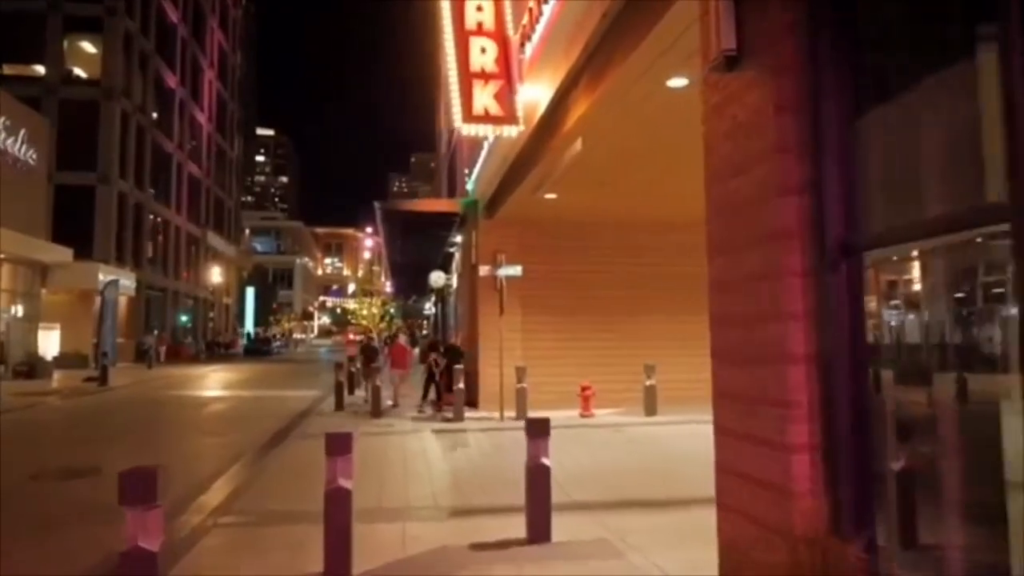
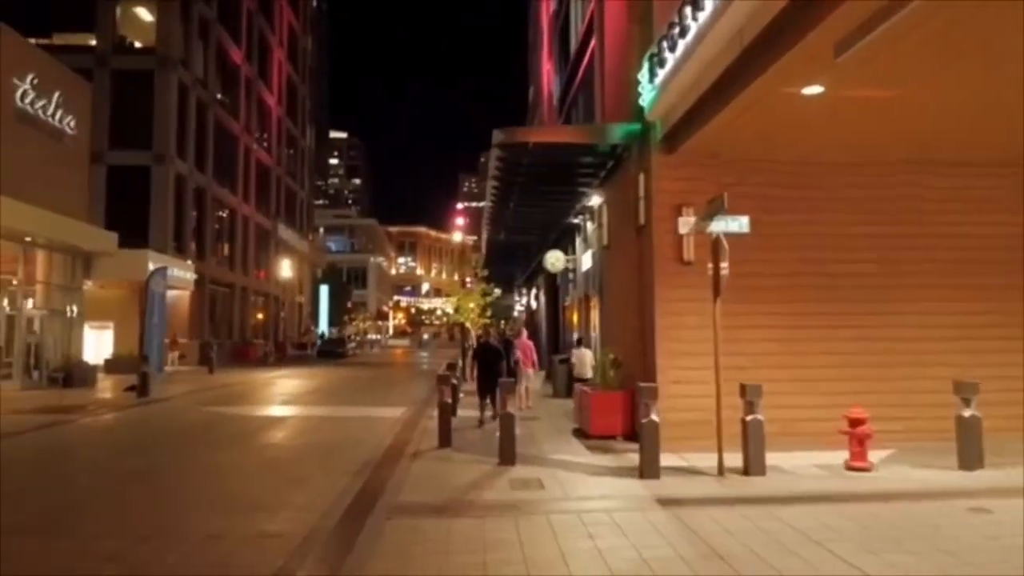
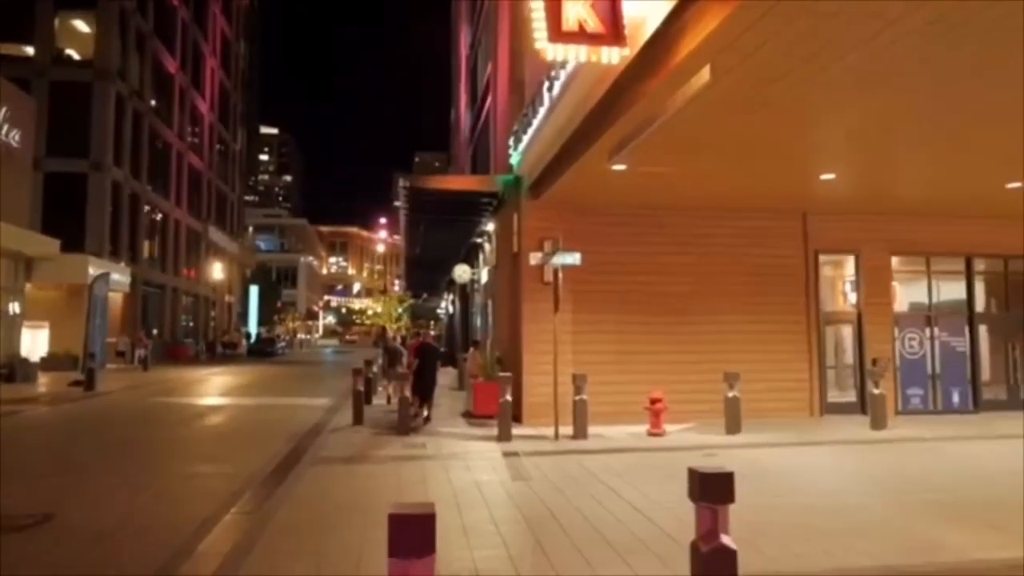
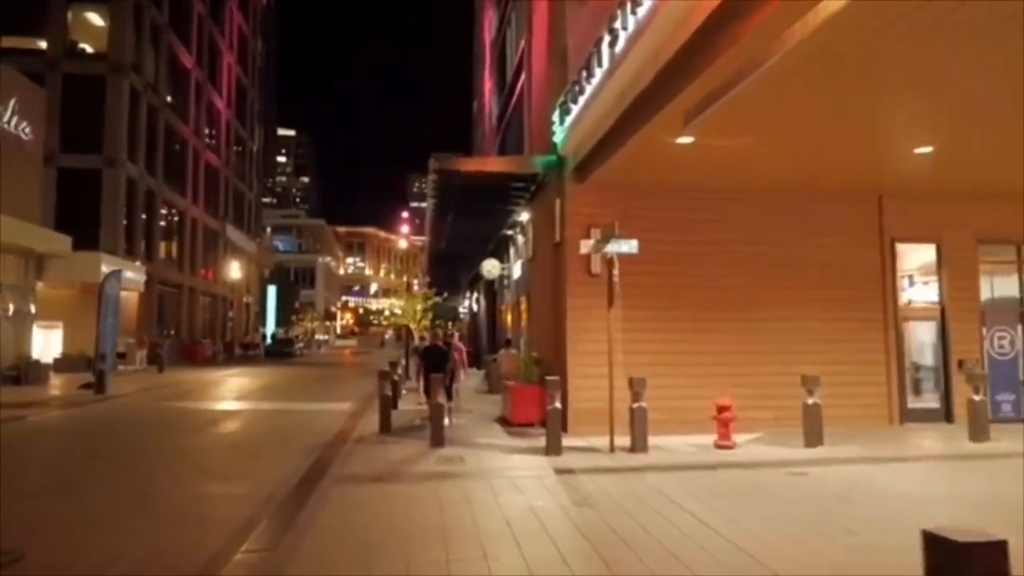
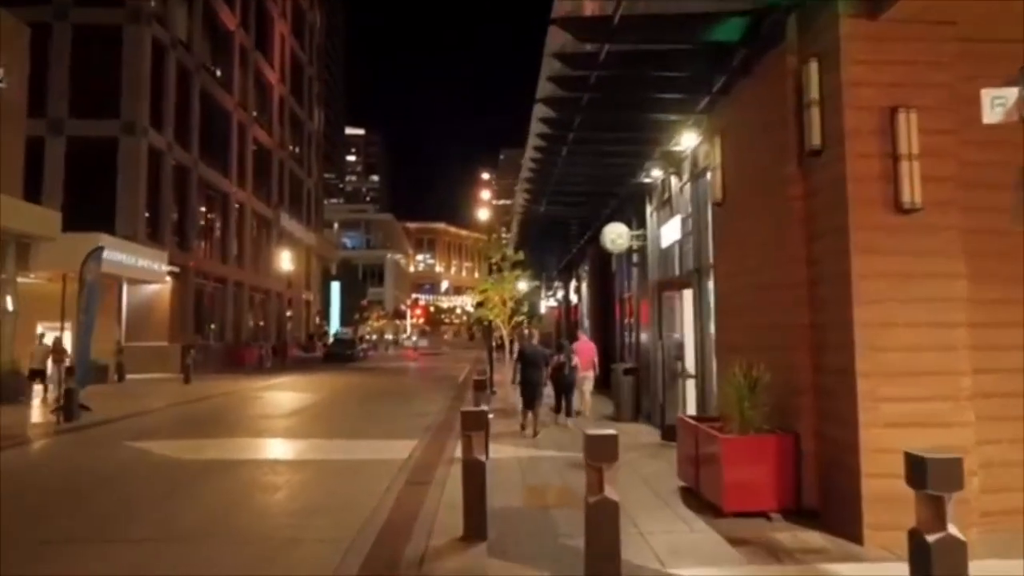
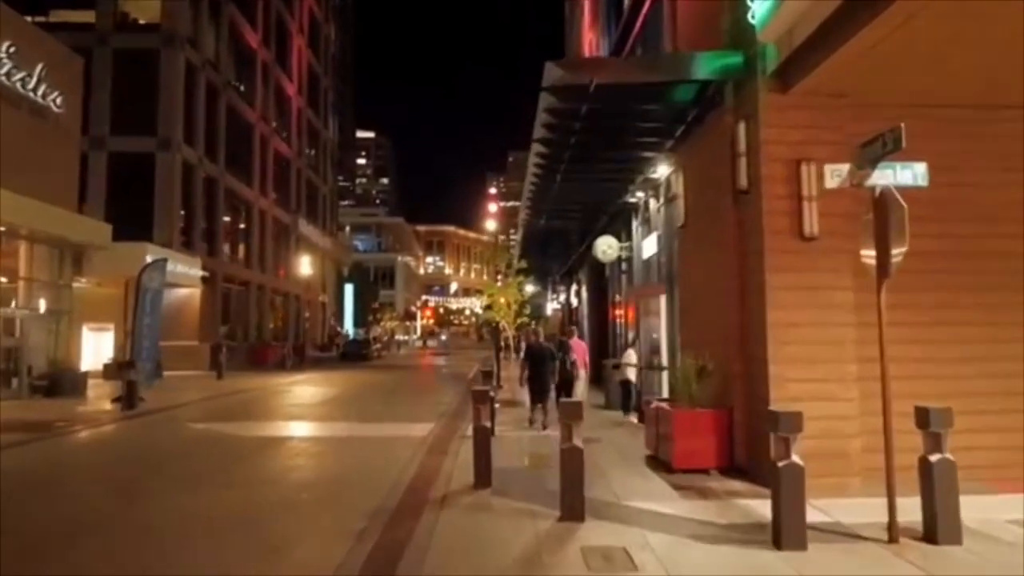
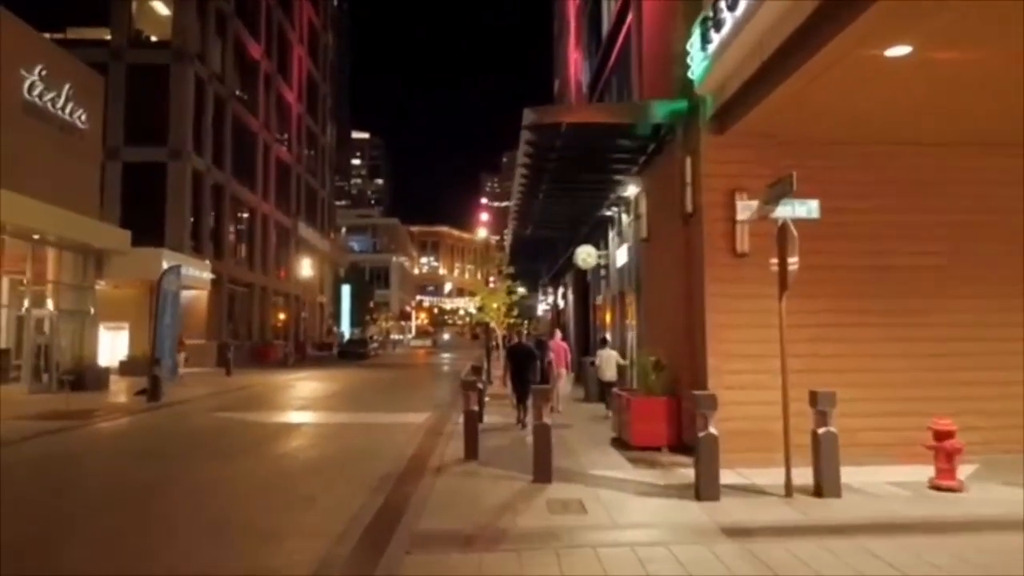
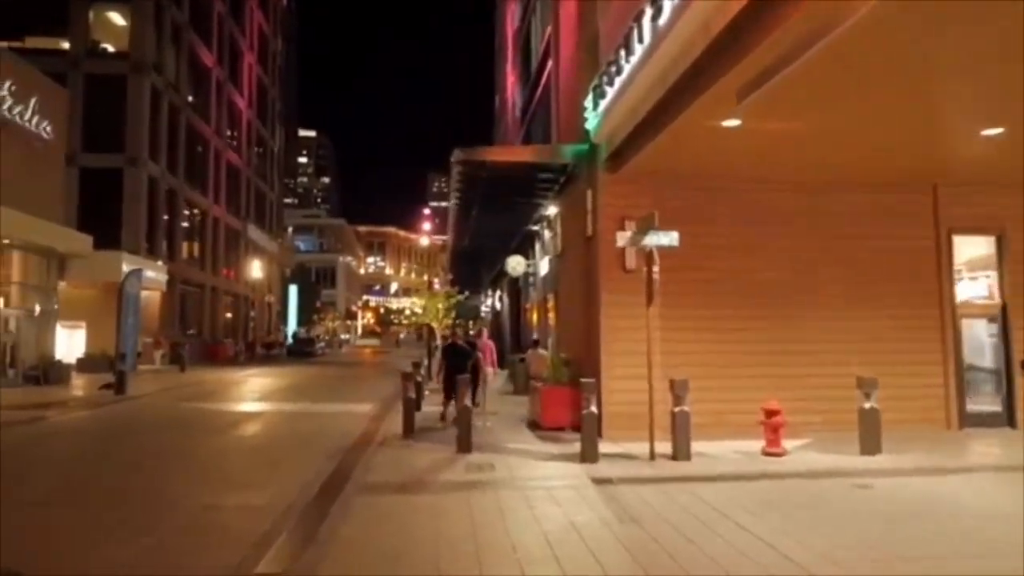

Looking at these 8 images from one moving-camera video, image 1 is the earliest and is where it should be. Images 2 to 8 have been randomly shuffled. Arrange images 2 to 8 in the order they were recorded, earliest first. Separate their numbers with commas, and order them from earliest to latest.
3, 4, 8, 2, 7, 6, 5
